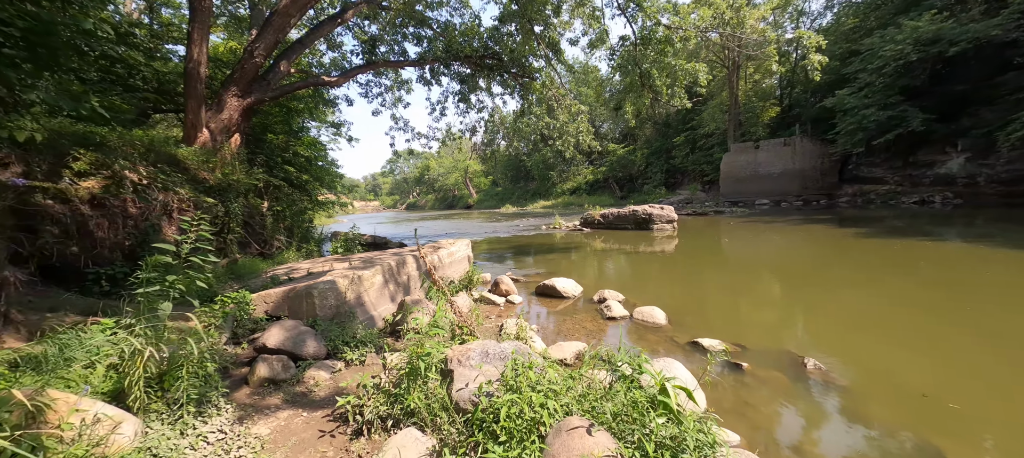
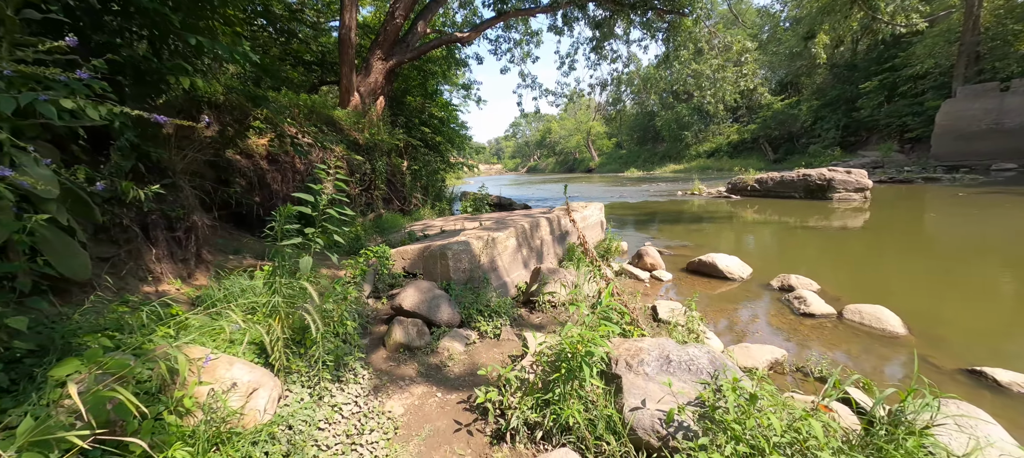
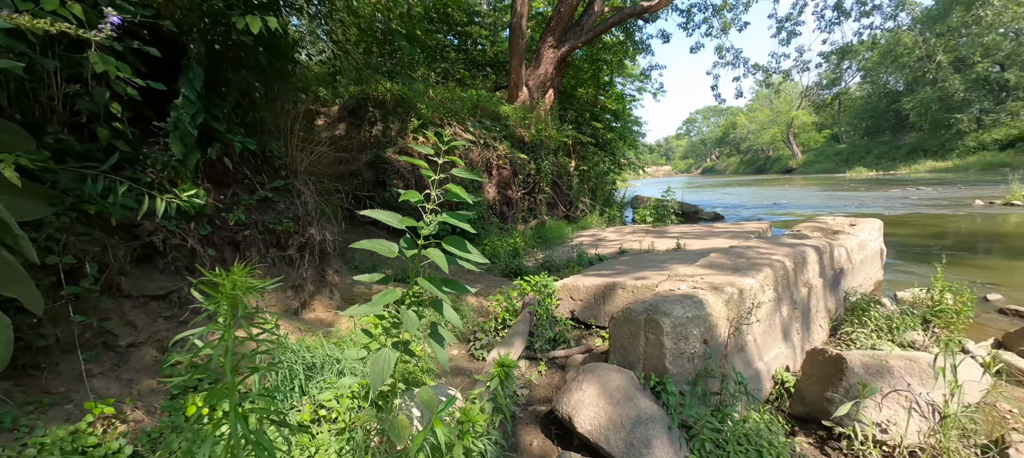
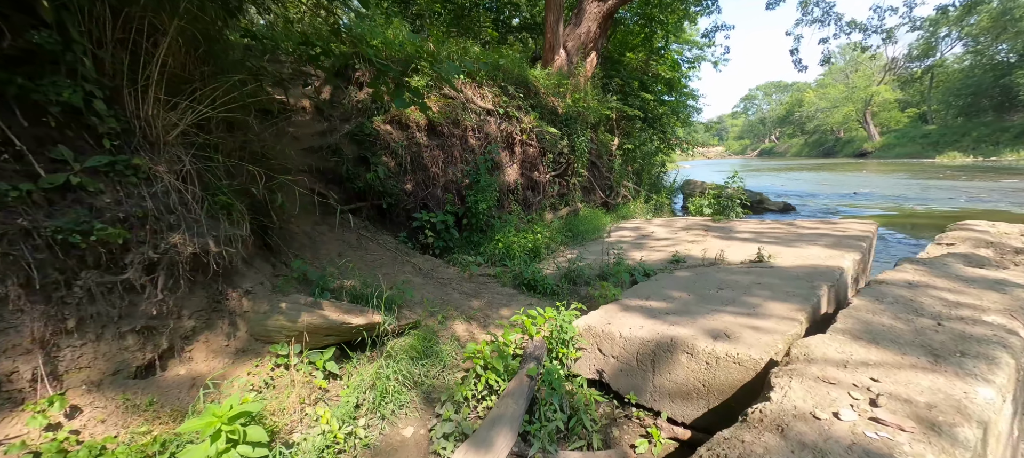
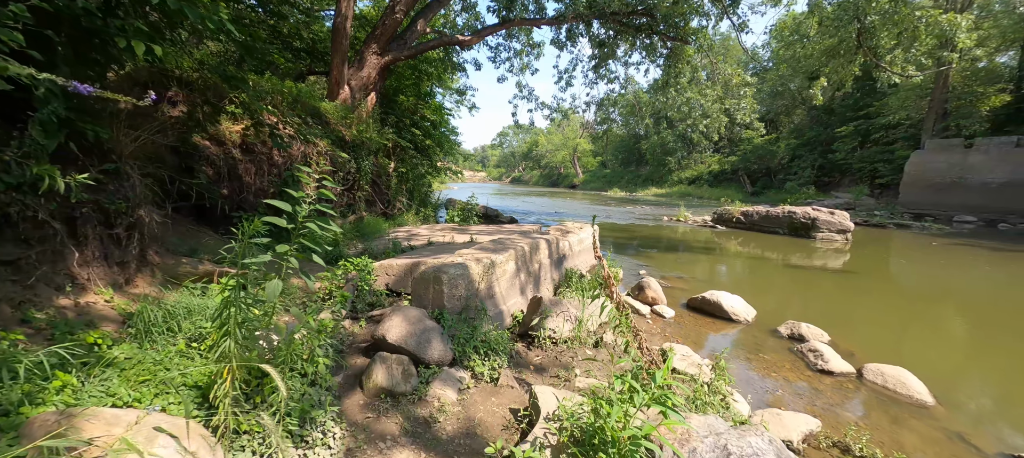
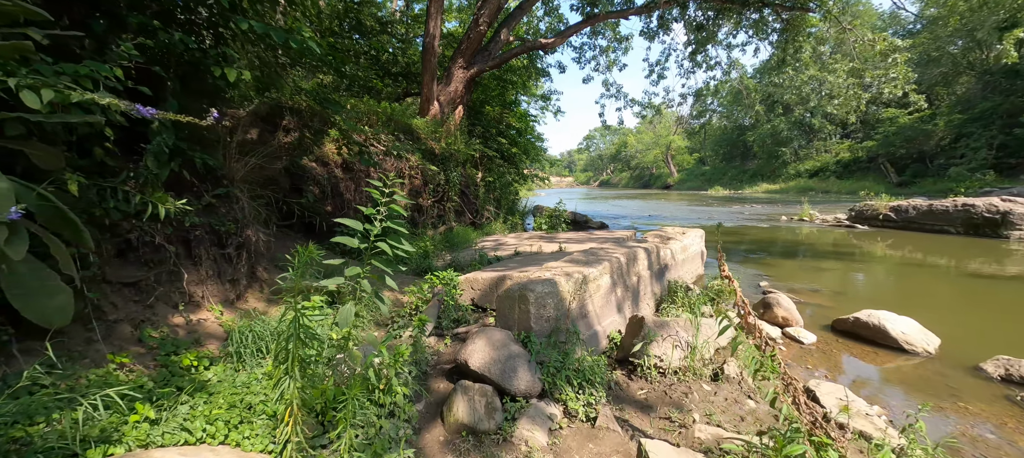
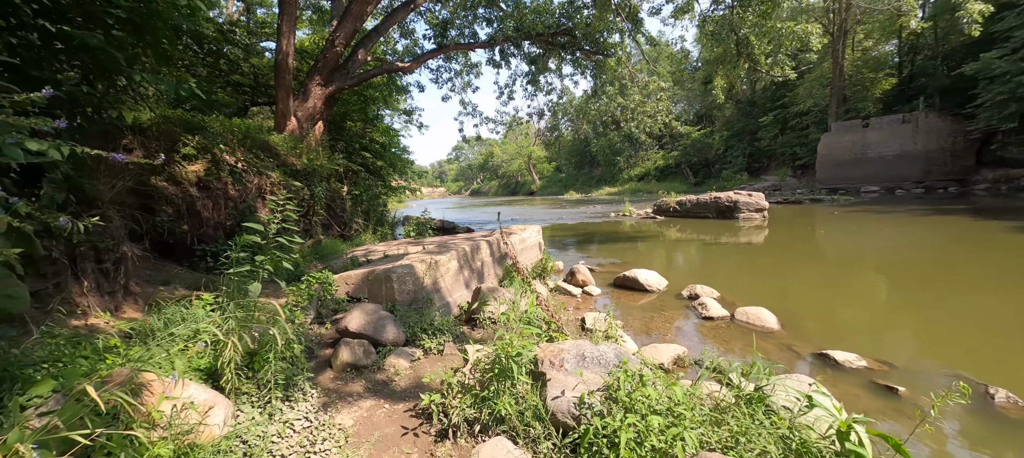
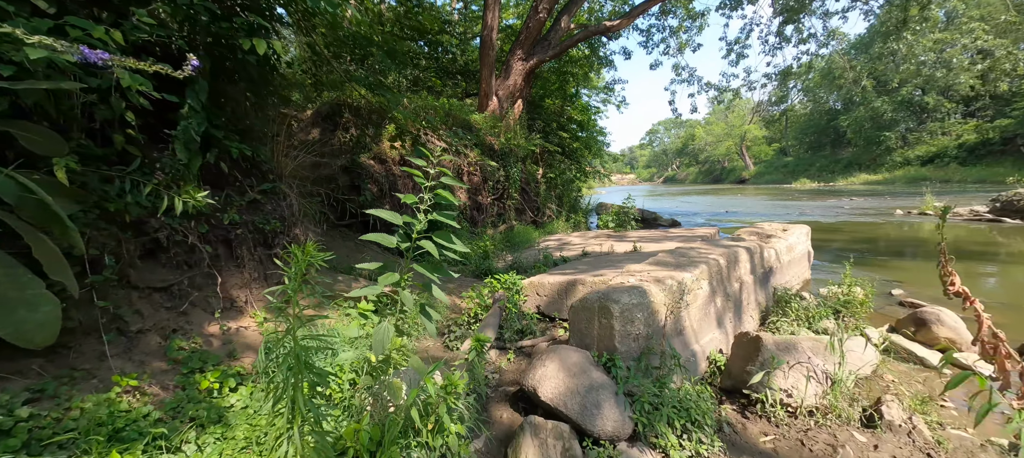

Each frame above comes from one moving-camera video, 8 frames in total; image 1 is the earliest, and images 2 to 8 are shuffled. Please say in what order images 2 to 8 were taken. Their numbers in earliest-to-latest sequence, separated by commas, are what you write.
7, 2, 5, 6, 8, 3, 4
